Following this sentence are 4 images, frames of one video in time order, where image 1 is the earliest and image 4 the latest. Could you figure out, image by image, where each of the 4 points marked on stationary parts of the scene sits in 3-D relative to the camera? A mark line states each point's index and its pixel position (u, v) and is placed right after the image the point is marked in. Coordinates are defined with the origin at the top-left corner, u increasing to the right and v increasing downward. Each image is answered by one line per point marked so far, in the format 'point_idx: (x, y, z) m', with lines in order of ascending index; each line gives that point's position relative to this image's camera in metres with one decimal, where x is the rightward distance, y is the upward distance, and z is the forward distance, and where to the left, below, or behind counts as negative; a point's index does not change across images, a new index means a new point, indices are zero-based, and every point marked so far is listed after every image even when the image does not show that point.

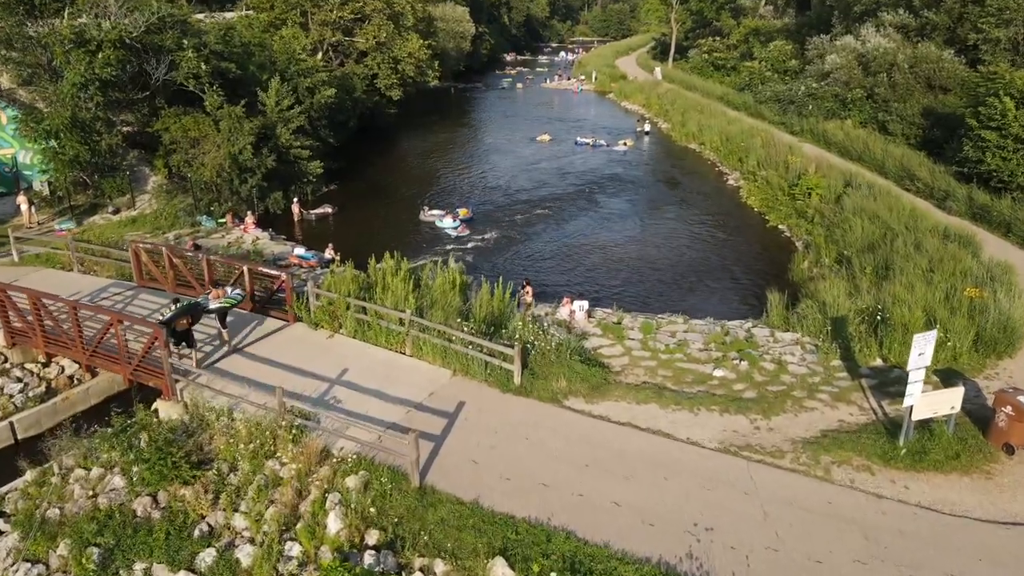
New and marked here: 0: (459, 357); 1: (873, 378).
0: (-1.0, -1.3, +13.8) m
1: (+7.1, -1.8, +14.5) m
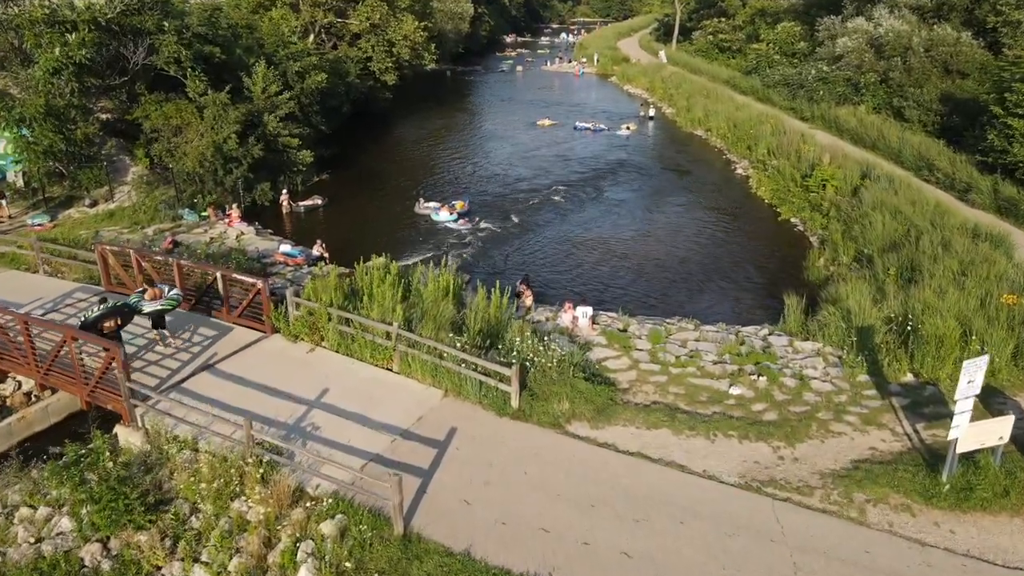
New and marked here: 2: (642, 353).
0: (-1.0, -1.5, +12.5) m
1: (+7.0, -2.0, +13.2) m
2: (+2.6, -1.3, +15.1) m
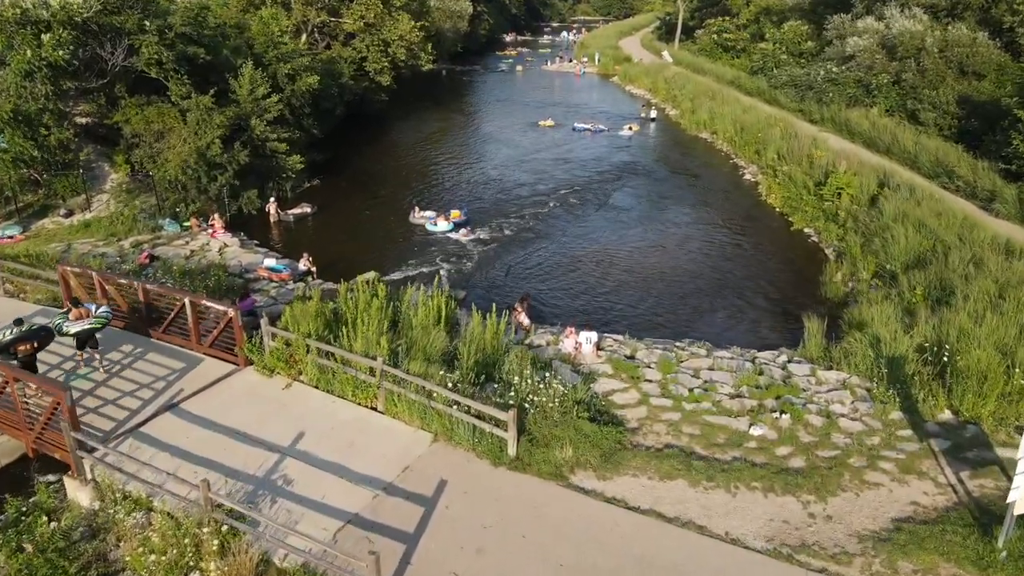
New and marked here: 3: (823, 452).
0: (-1.1, -2.0, +11.2) m
1: (+7.0, -2.4, +11.9) m
2: (+2.6, -1.8, +13.8) m
3: (+4.9, -2.6, +11.6) m
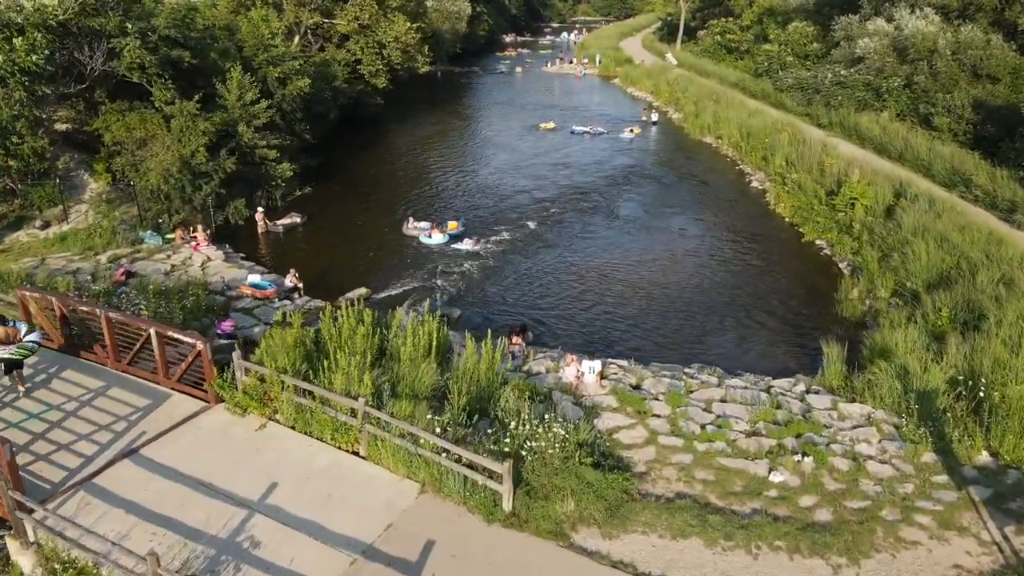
0: (-1.2, -2.5, +10.1) m
1: (+6.9, -2.9, +10.8) m
2: (+2.5, -2.3, +12.7) m
3: (+4.8, -3.1, +10.5) m
